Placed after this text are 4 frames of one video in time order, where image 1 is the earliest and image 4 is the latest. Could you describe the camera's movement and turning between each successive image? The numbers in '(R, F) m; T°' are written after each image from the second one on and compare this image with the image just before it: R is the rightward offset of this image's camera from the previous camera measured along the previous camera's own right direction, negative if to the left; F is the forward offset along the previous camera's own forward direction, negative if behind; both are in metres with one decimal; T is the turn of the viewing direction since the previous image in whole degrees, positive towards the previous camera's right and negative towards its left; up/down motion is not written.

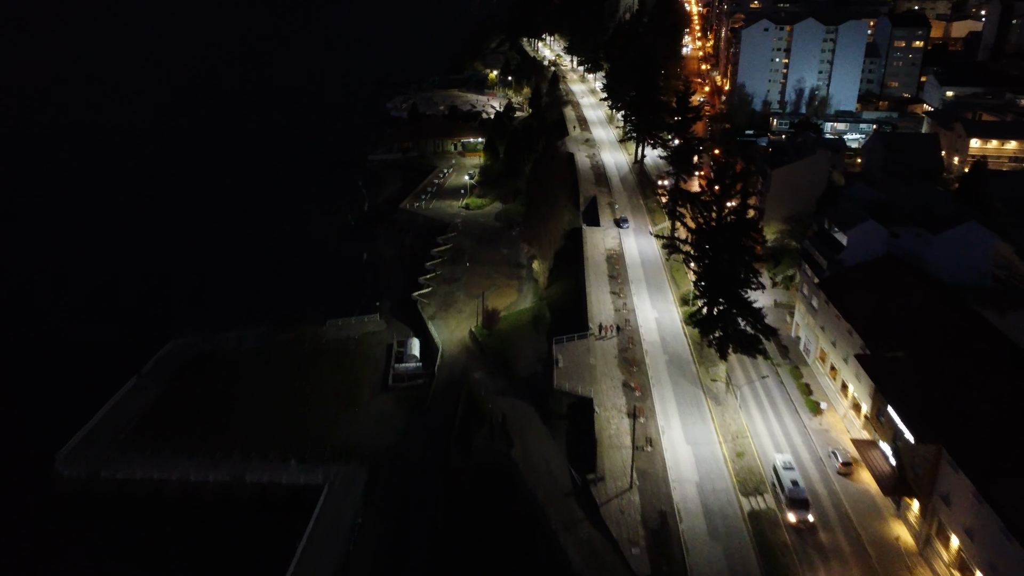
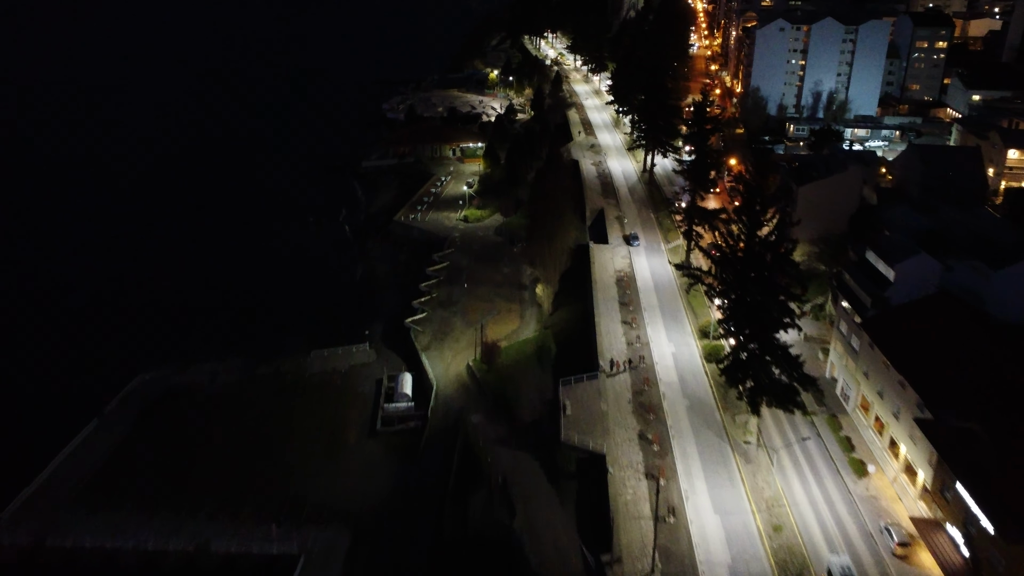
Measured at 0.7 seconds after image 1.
(0.0, +1.5) m; 0°
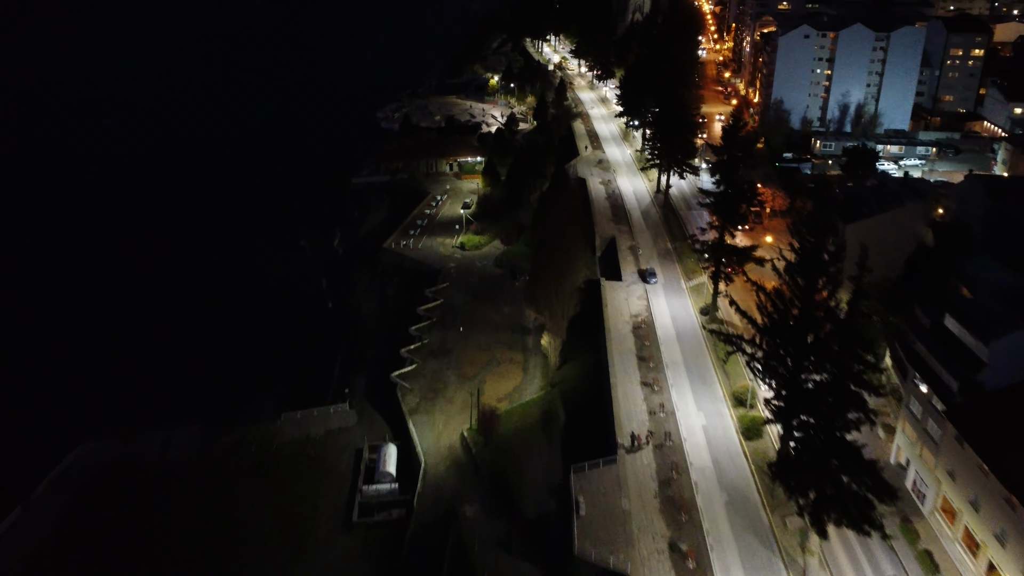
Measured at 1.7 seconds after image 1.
(0.0, +2.2) m; 0°
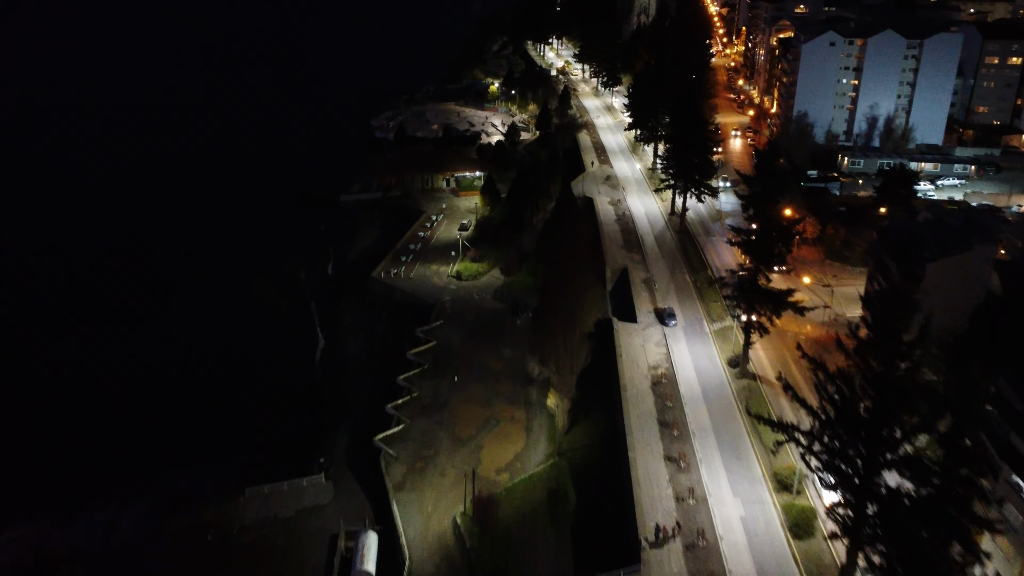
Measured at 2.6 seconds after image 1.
(0.0, +2.0) m; 0°
